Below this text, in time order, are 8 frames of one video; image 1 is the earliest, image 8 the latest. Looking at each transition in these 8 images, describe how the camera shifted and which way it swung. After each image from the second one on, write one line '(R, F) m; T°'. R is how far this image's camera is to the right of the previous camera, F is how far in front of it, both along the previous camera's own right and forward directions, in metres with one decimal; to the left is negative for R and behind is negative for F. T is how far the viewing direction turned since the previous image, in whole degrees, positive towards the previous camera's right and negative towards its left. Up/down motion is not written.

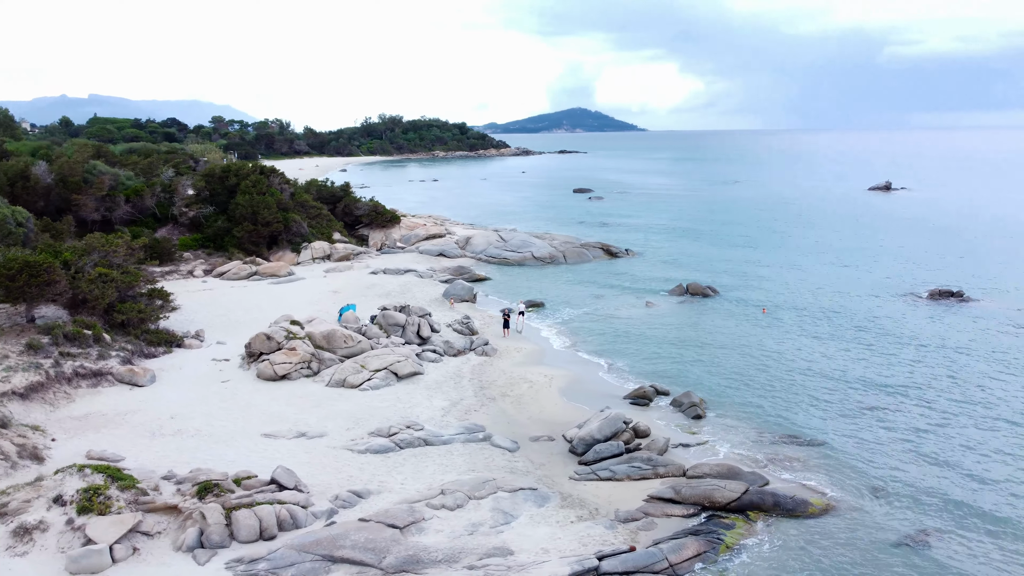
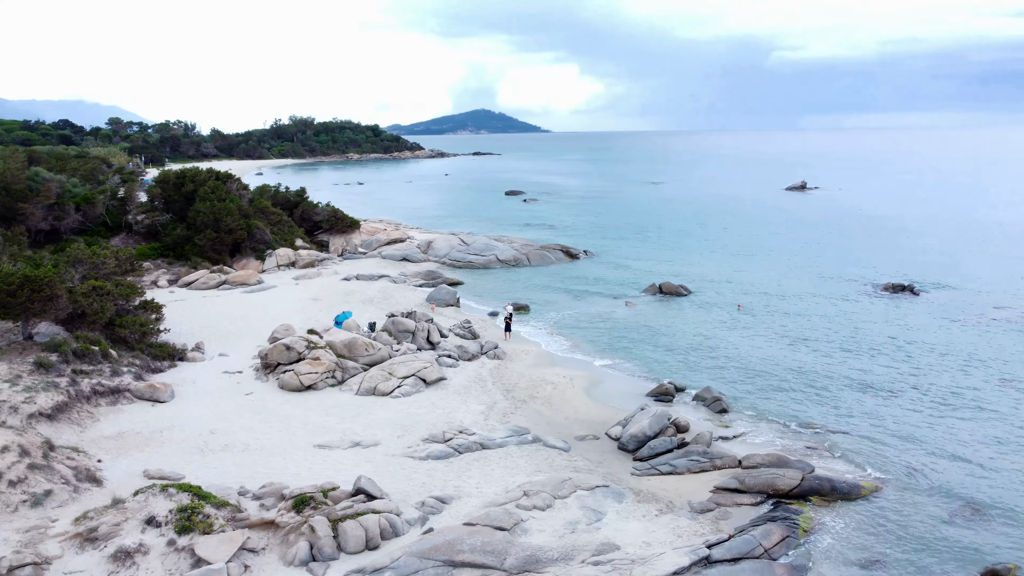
(-3.4, -0.2) m; +7°
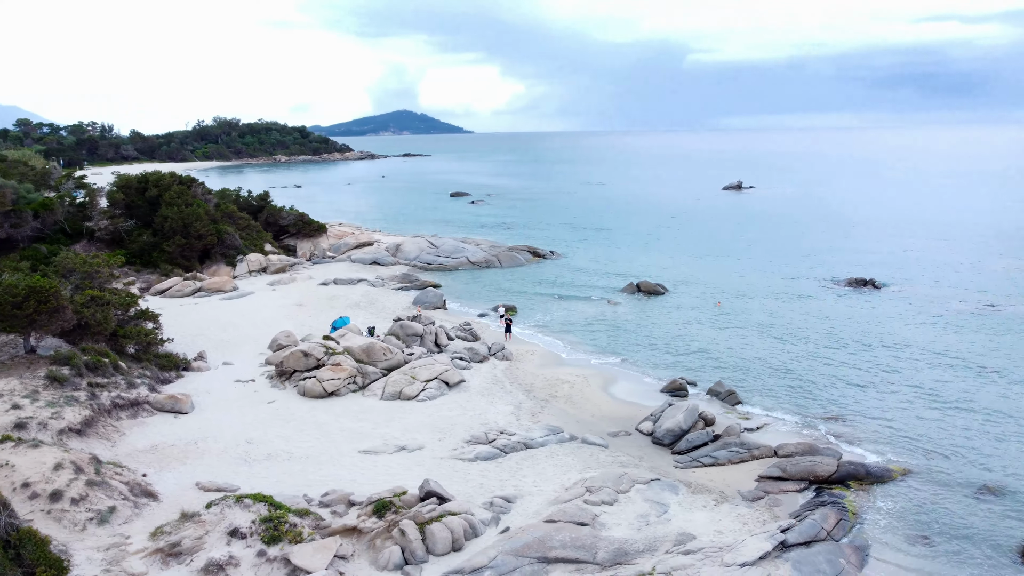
(-2.7, -0.2) m; +5°
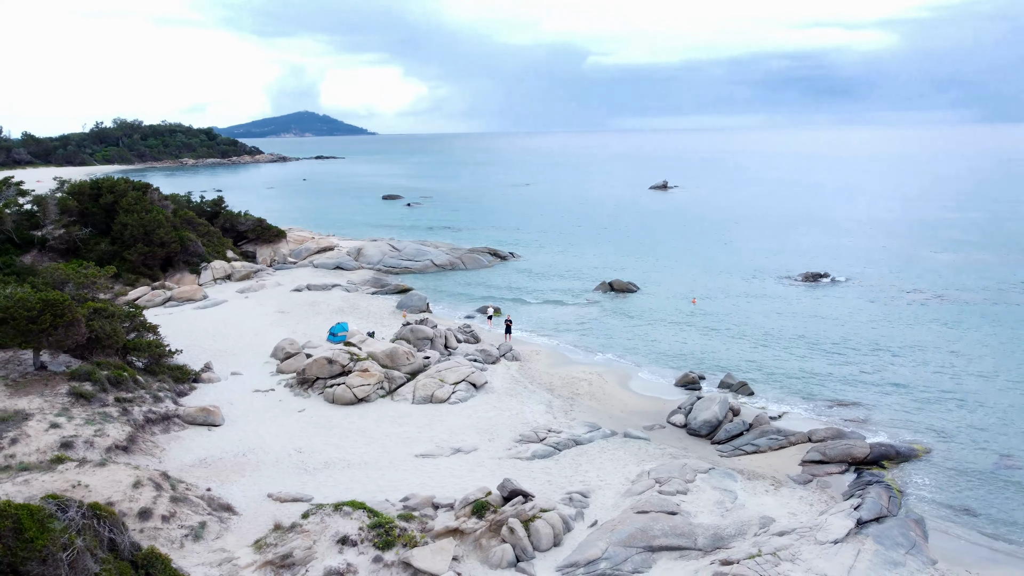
(-3.4, -0.2) m; +6°
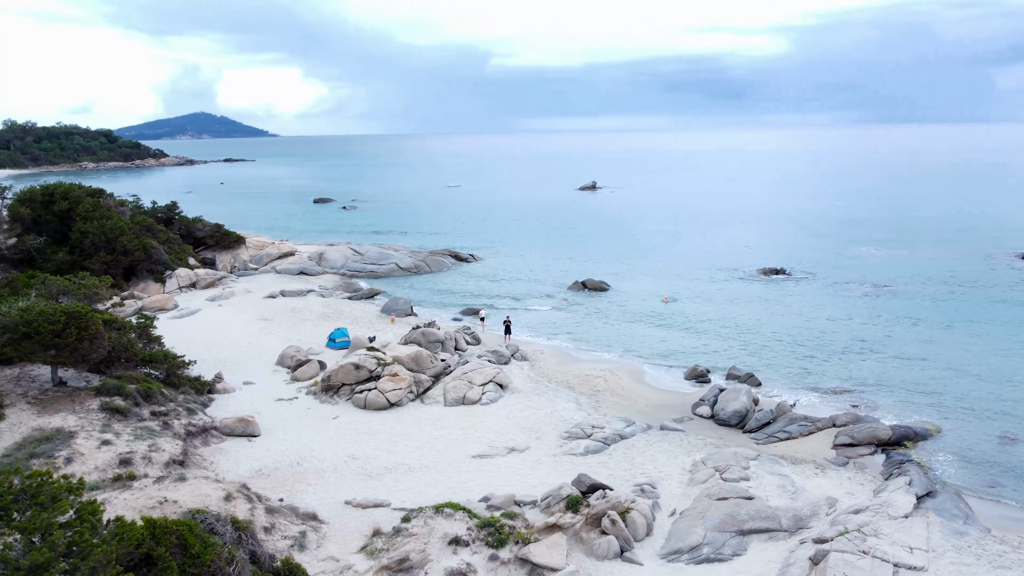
(-3.4, -0.2) m; +6°
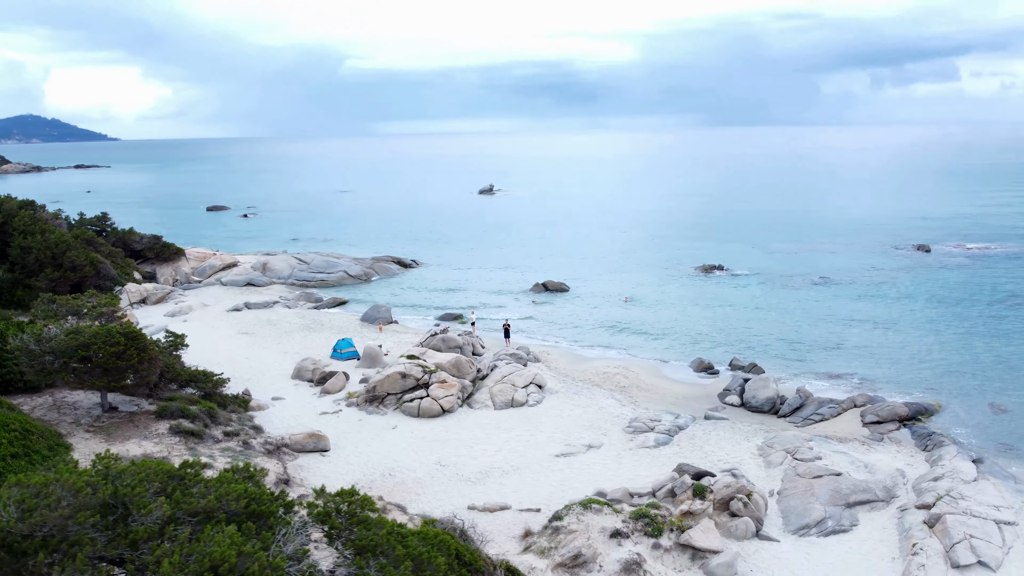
(-5.1, -0.2) m; +10°
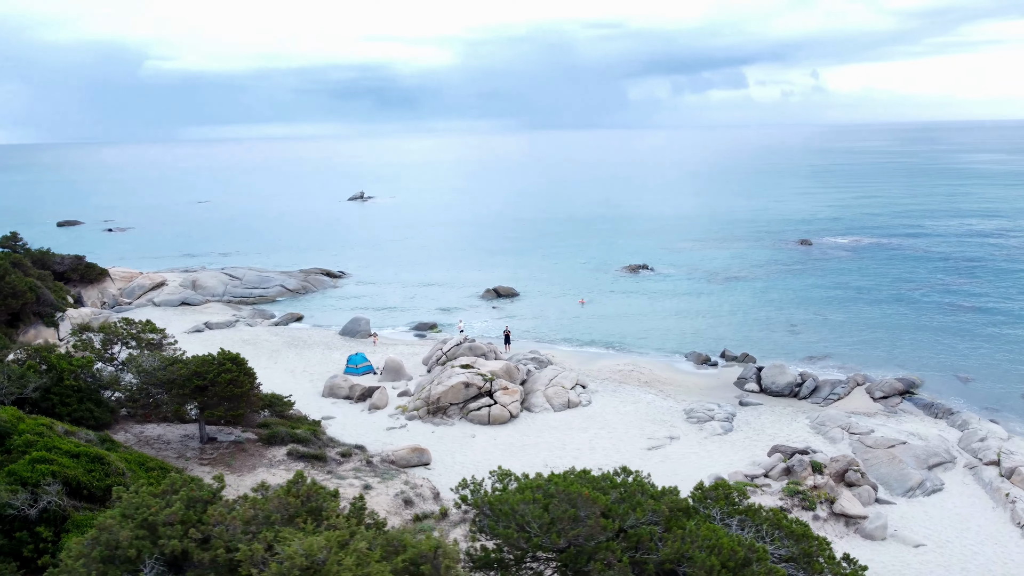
(-6.6, -0.1) m; +12°
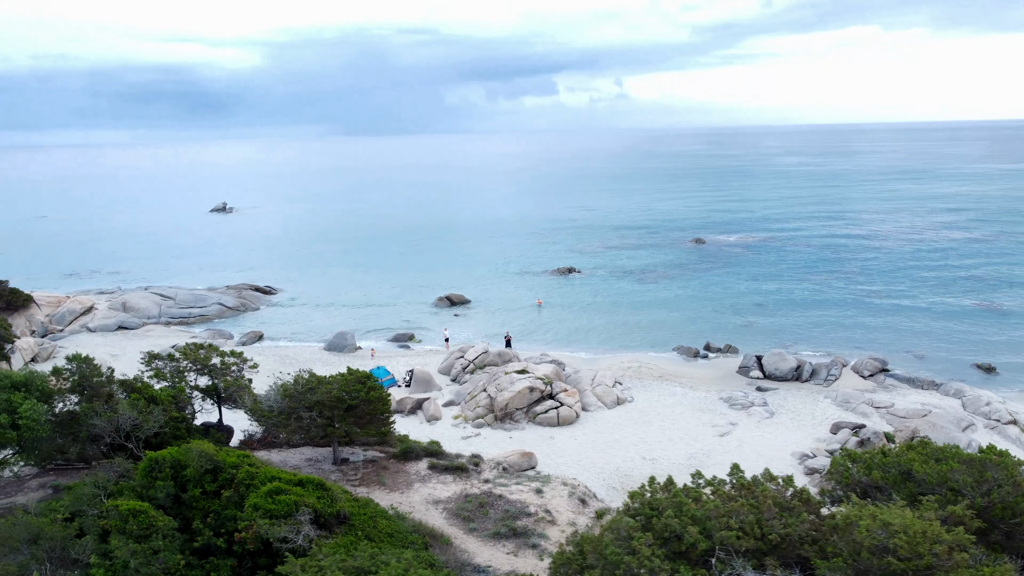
(-6.9, -0.1) m; +12°
